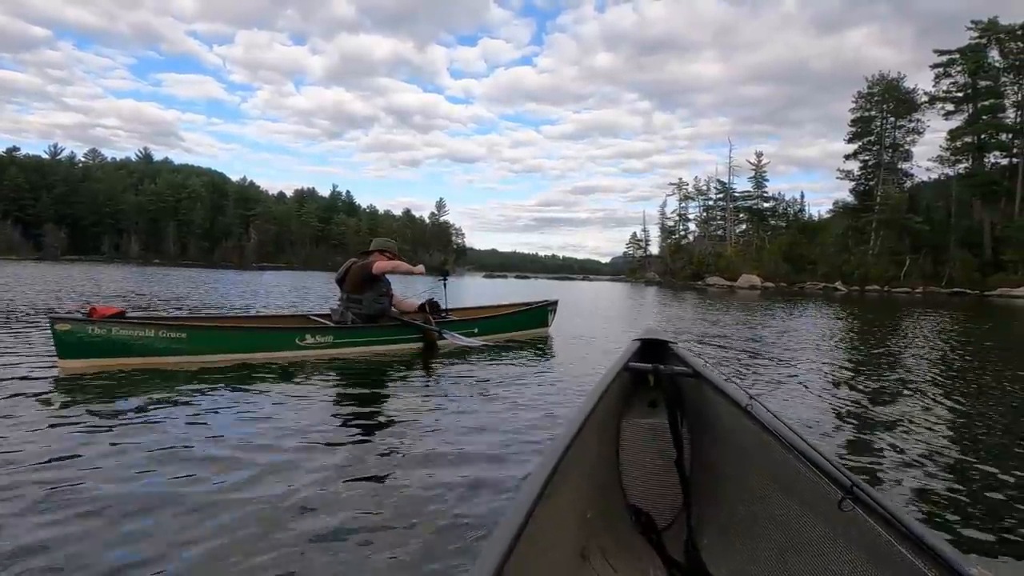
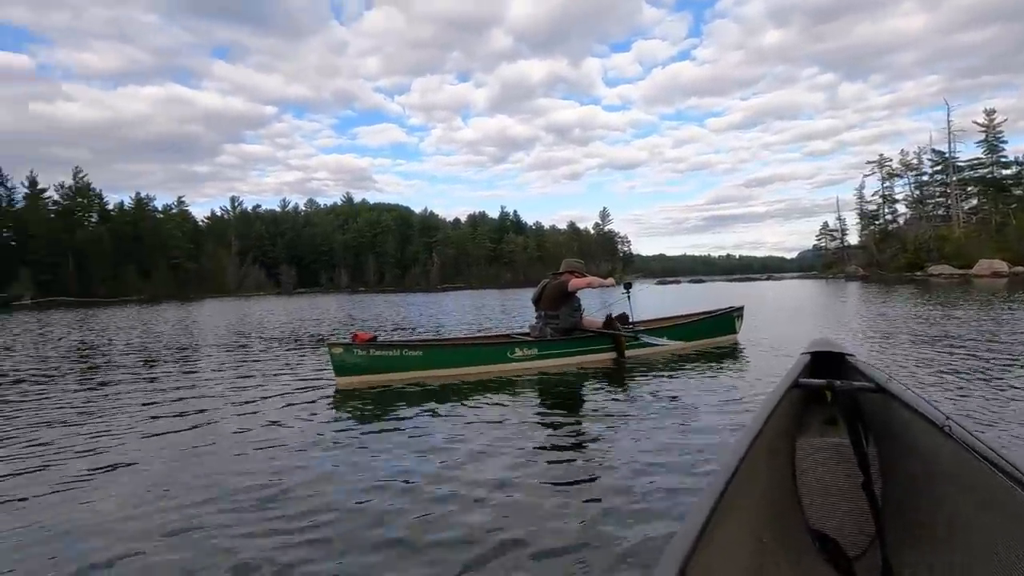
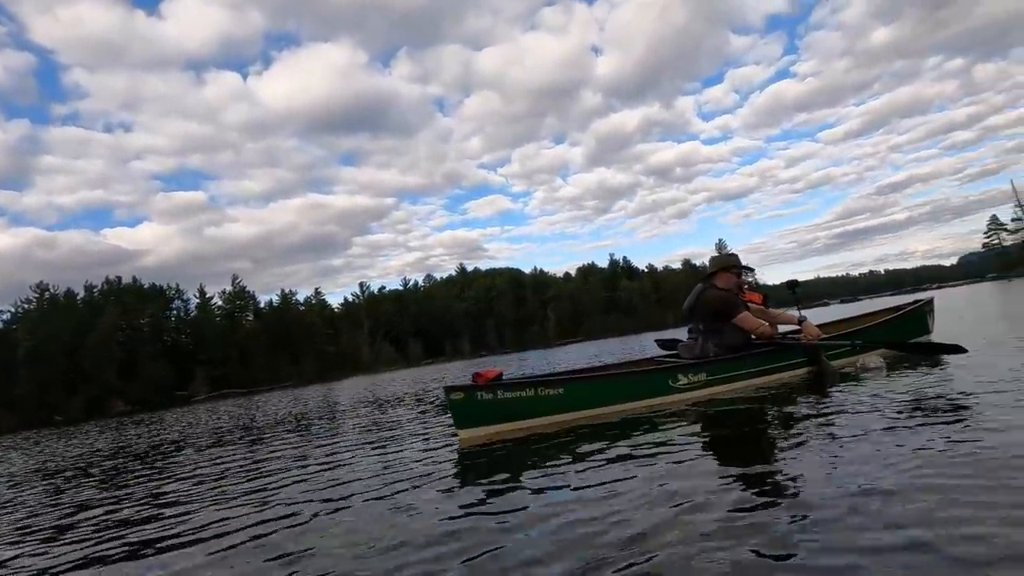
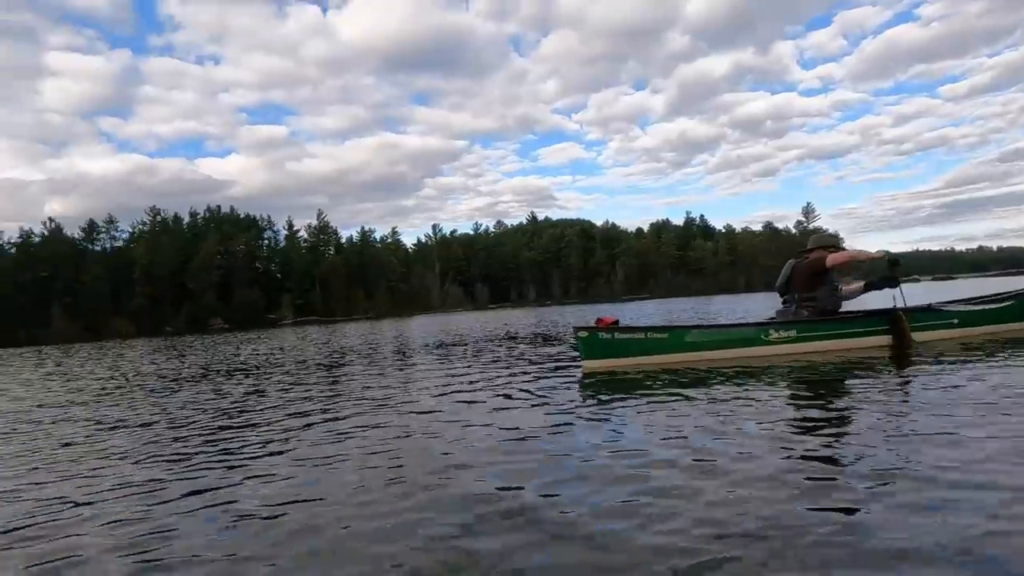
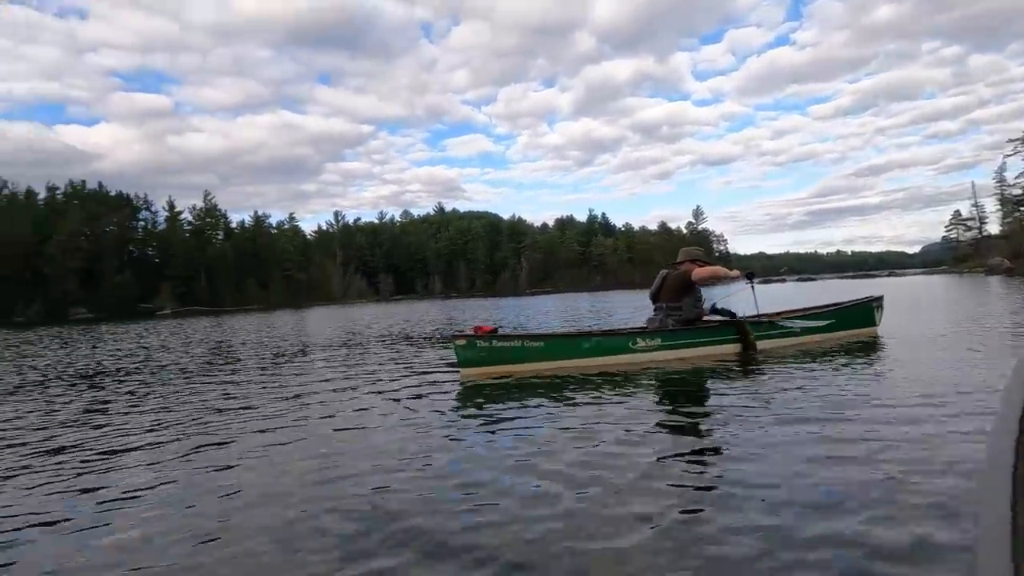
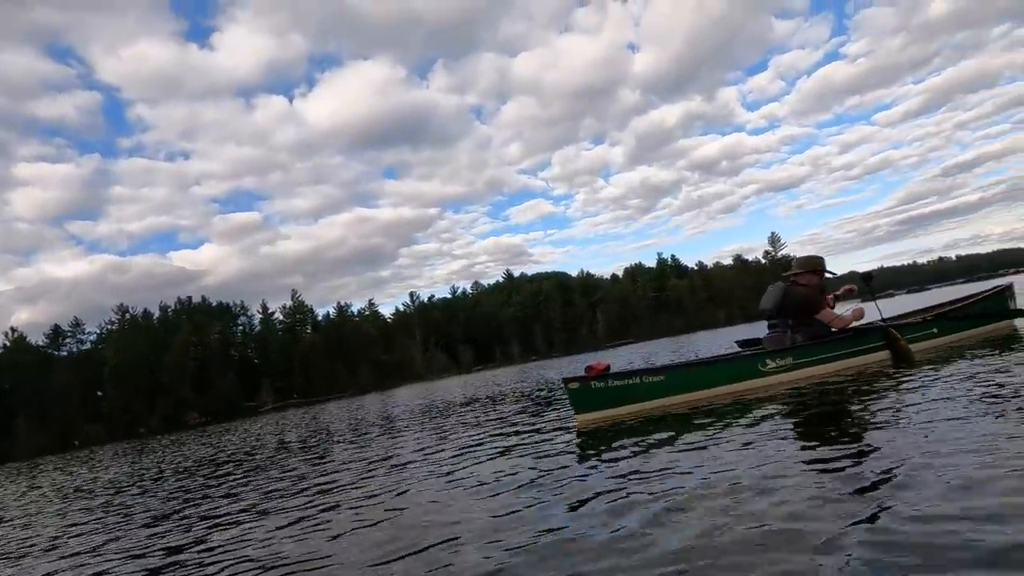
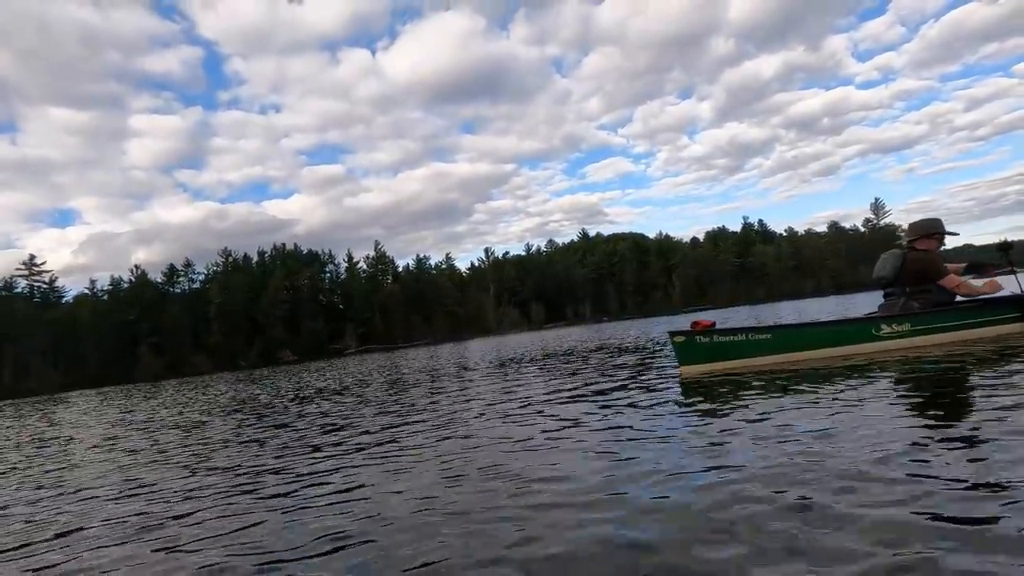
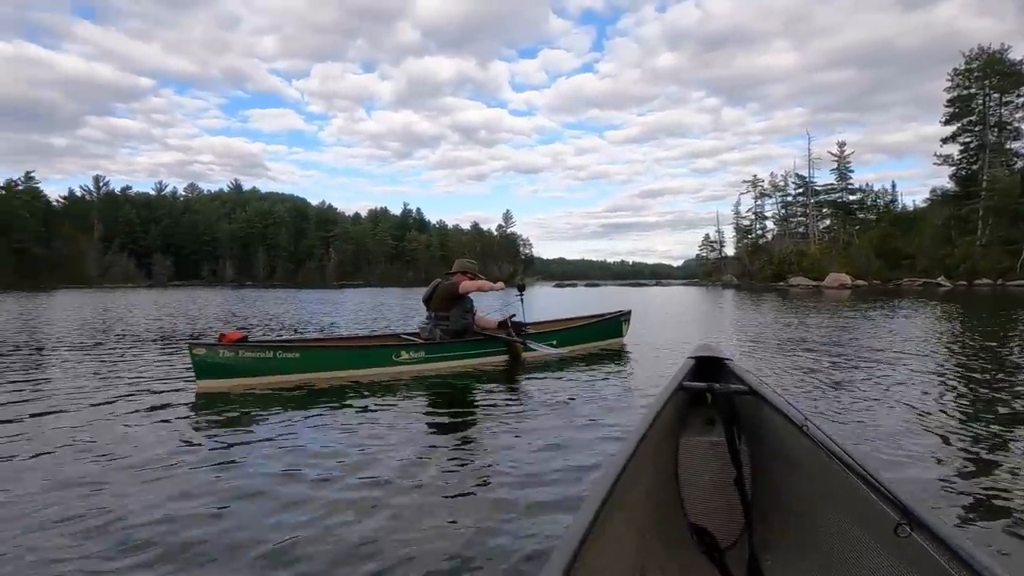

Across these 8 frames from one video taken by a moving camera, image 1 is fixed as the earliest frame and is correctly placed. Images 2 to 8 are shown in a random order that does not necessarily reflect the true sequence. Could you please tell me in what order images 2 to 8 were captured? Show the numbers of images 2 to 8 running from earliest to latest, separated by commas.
8, 2, 5, 4, 7, 6, 3
